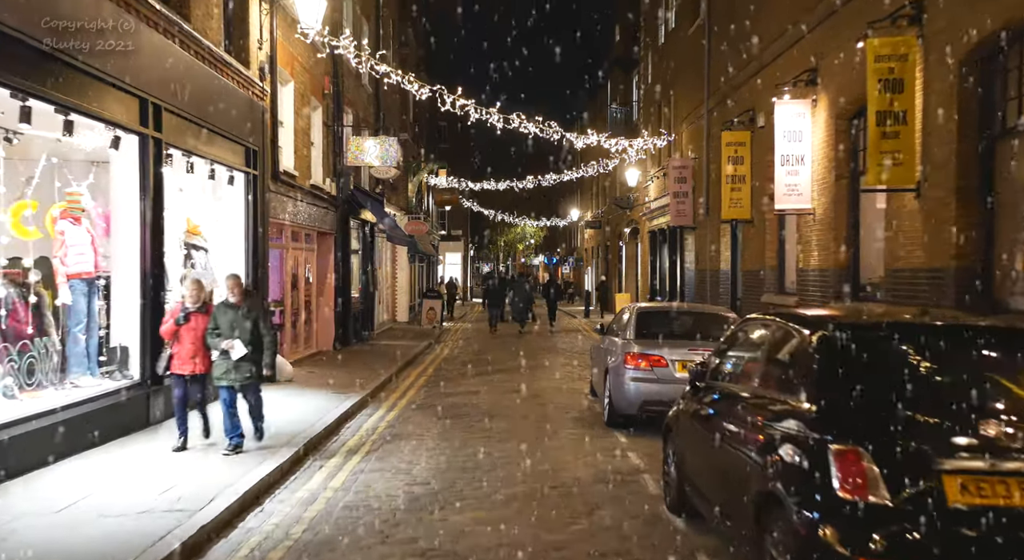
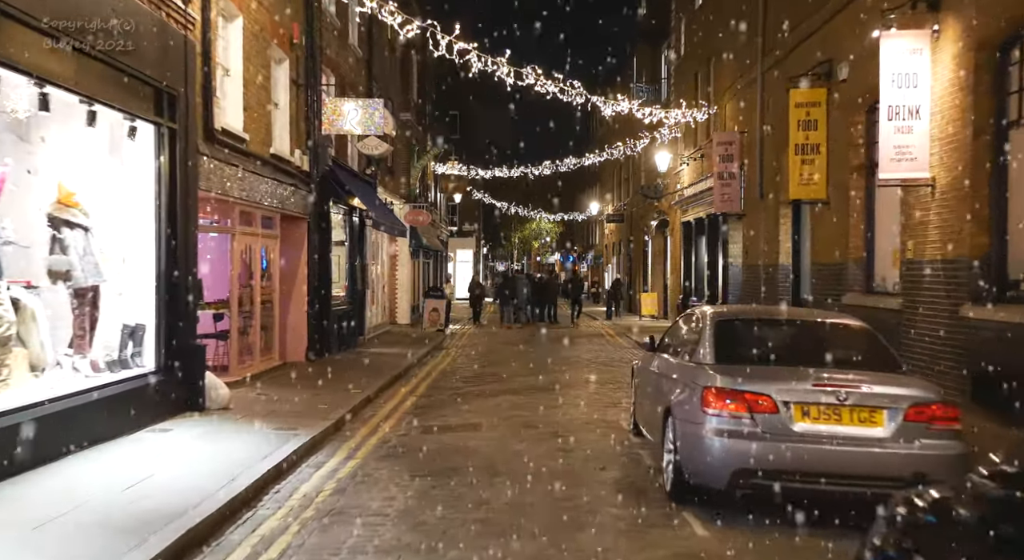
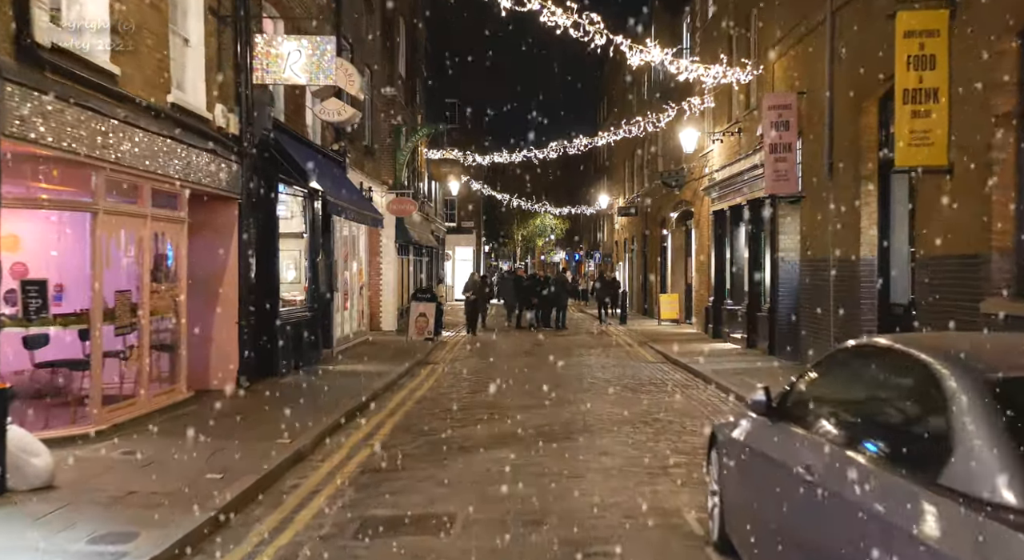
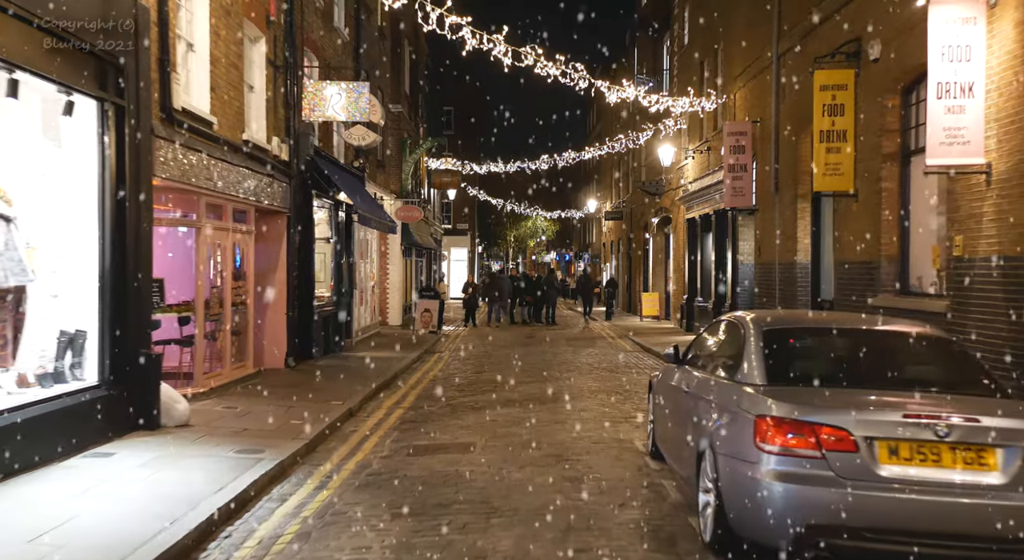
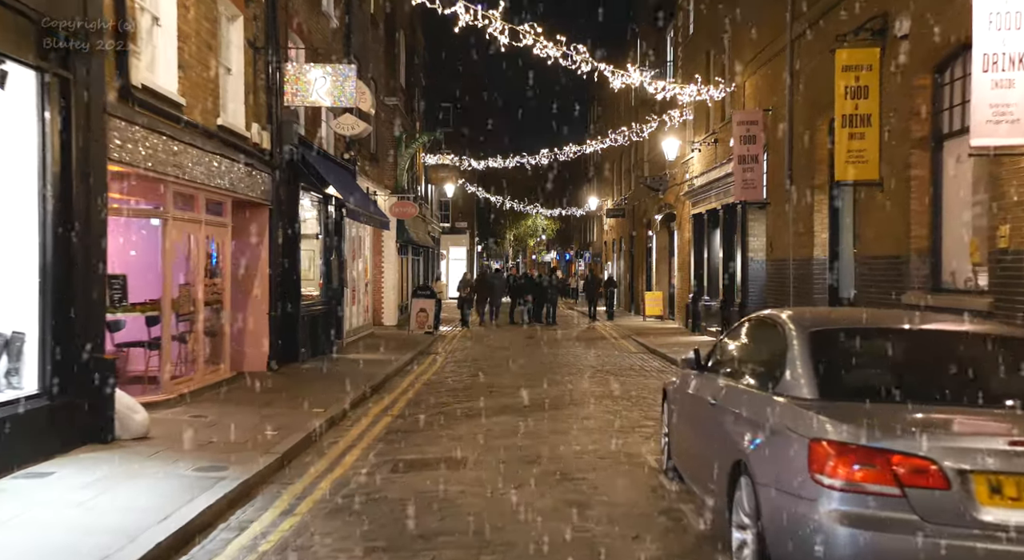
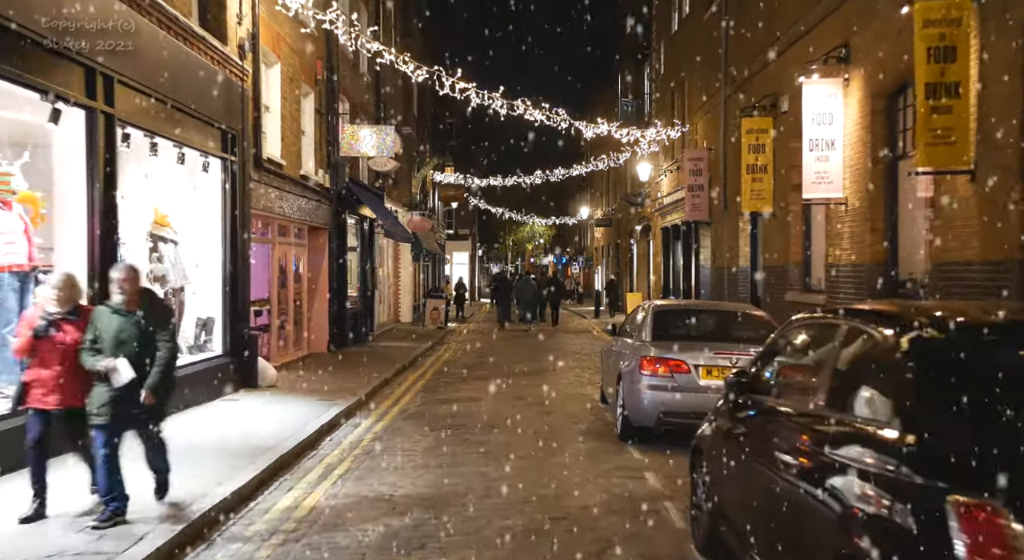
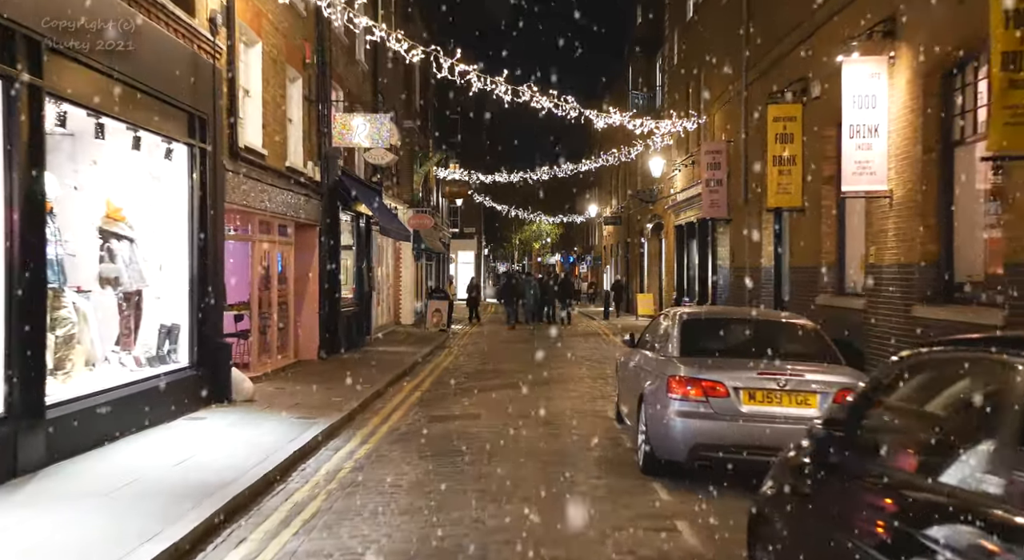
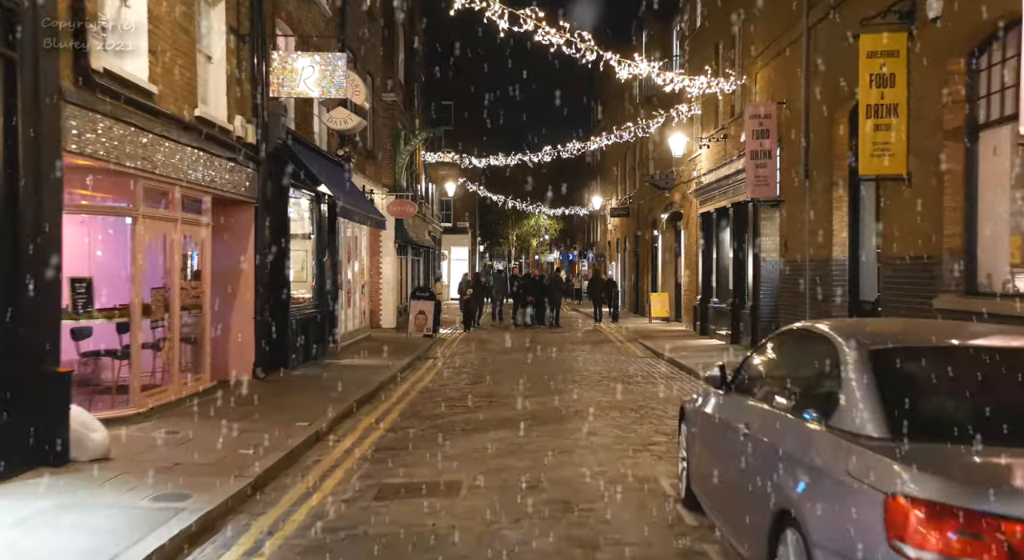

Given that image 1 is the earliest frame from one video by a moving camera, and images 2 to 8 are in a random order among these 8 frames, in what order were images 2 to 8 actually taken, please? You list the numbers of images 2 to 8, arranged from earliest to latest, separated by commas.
6, 7, 2, 4, 5, 8, 3
